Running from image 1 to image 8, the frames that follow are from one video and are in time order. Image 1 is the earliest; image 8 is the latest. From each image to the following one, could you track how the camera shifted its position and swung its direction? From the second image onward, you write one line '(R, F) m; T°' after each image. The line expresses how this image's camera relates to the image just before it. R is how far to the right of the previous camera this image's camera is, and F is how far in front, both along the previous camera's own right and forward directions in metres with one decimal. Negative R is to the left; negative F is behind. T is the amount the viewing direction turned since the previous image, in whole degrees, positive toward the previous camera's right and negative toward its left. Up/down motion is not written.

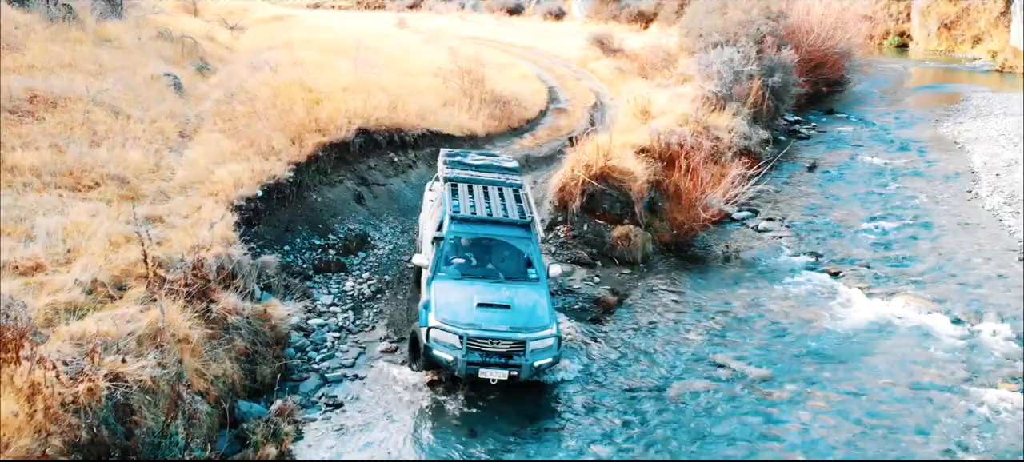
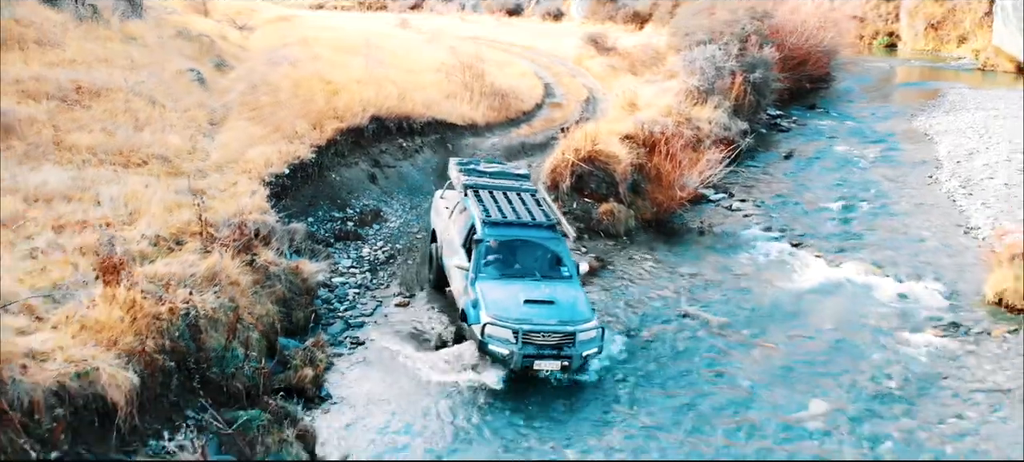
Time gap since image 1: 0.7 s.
(+0.1, -1.7) m; 0°
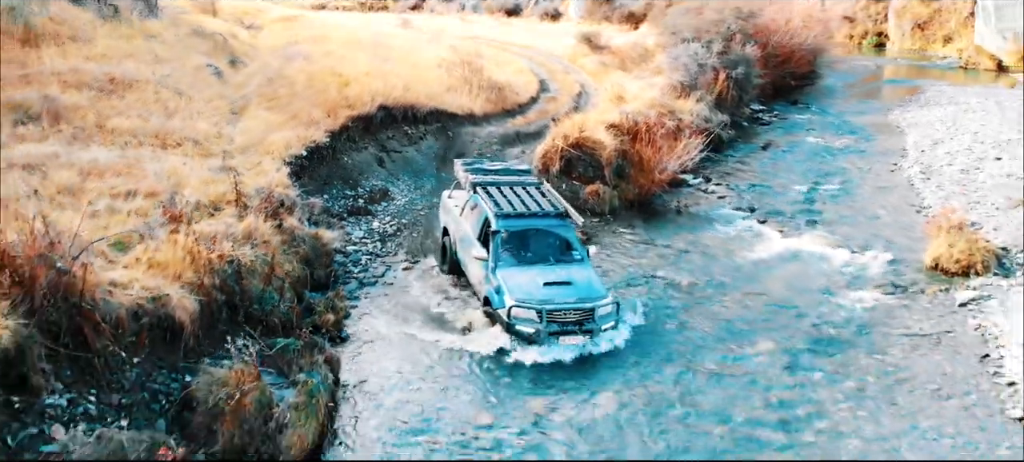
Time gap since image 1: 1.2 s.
(+0.1, -1.7) m; 0°
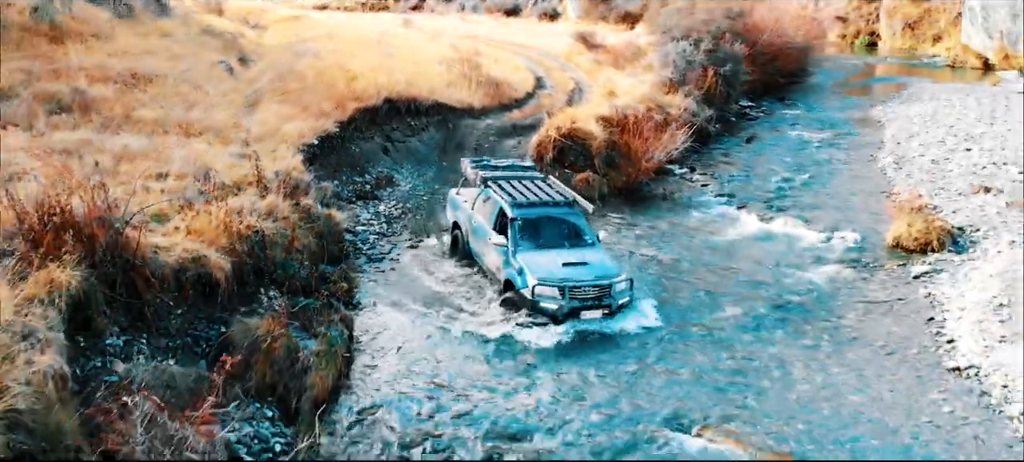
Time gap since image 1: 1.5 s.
(+0.1, -1.3) m; 0°
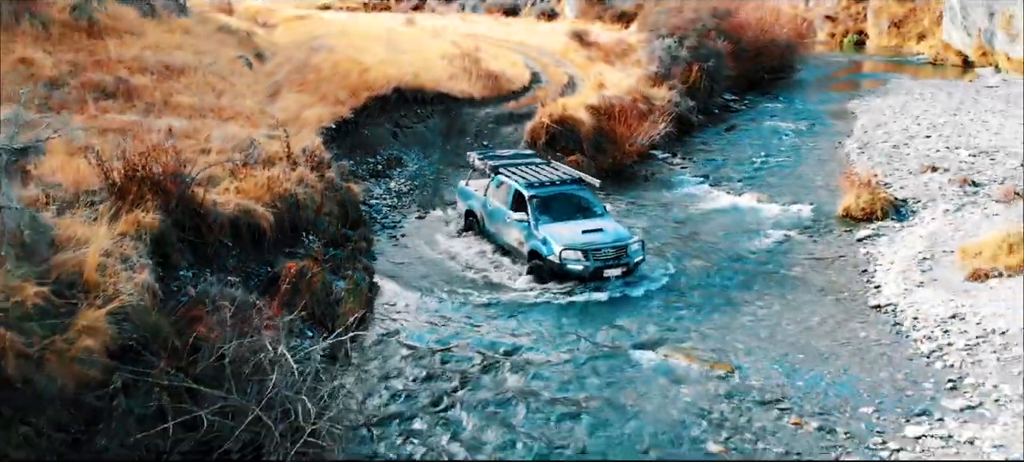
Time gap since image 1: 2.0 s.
(+0.1, -2.1) m; 0°
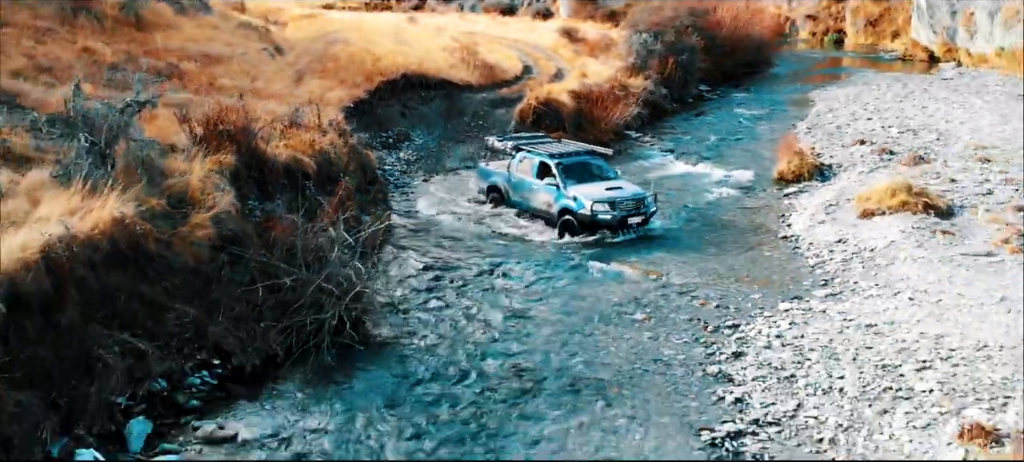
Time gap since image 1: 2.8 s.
(+0.2, -3.6) m; 0°
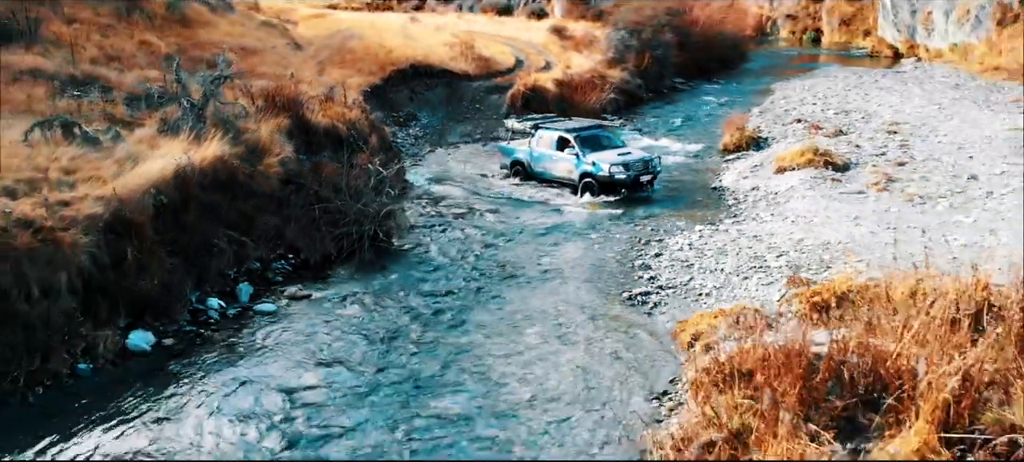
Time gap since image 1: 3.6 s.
(+0.3, -4.5) m; 0°
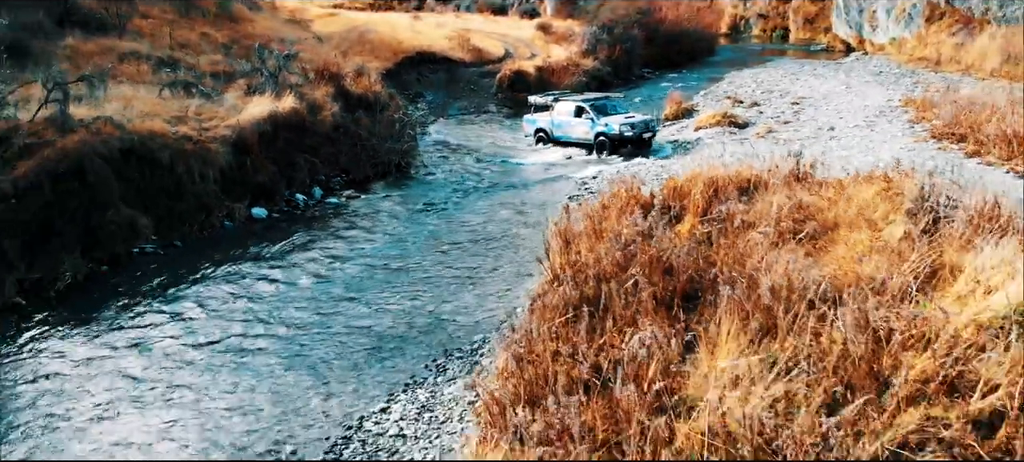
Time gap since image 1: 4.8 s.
(+0.5, -7.2) m; 0°
